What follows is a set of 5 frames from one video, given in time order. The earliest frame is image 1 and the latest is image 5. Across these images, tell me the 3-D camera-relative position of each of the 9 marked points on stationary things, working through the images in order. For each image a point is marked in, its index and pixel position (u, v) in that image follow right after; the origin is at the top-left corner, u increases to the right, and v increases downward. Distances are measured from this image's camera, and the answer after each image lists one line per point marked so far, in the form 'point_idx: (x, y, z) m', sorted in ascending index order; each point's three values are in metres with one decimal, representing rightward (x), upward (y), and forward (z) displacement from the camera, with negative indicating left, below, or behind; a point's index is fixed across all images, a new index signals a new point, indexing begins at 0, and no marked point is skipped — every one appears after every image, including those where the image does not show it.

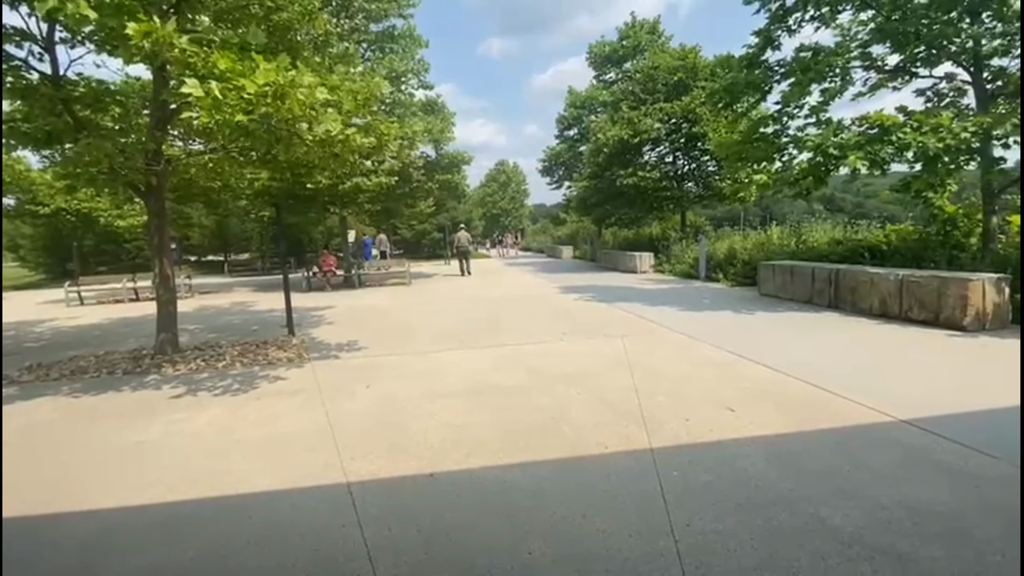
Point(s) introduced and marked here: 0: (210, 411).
0: (-3.4, -1.4, +5.4) m
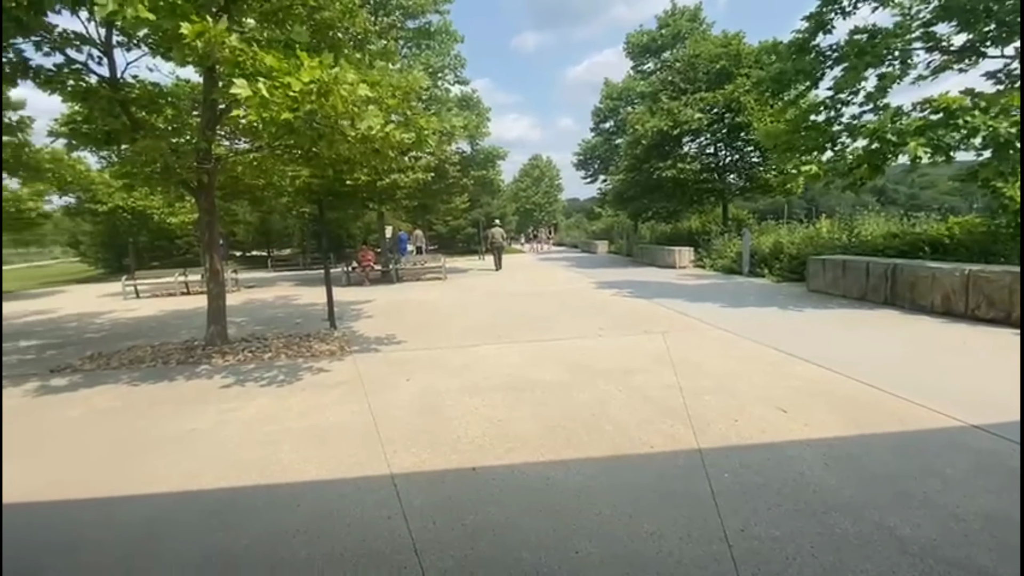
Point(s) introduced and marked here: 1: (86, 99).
0: (-2.9, -1.3, +5.6) m
1: (-6.0, +2.7, +6.8) m
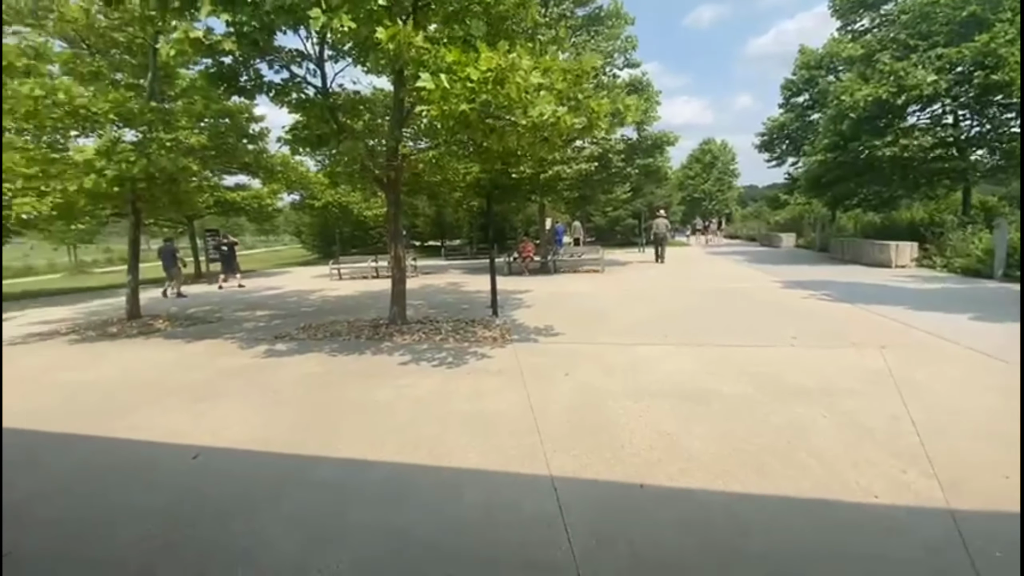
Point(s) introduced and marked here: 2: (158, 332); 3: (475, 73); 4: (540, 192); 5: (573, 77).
0: (-1.0, -1.1, +5.9) m
1: (-3.4, +3.0, +8.0) m
2: (-7.4, -0.9, +10.1) m
3: (-0.4, +2.3, +5.1) m
4: (+0.9, +3.3, +16.6) m
5: (+0.8, +2.7, +6.1) m
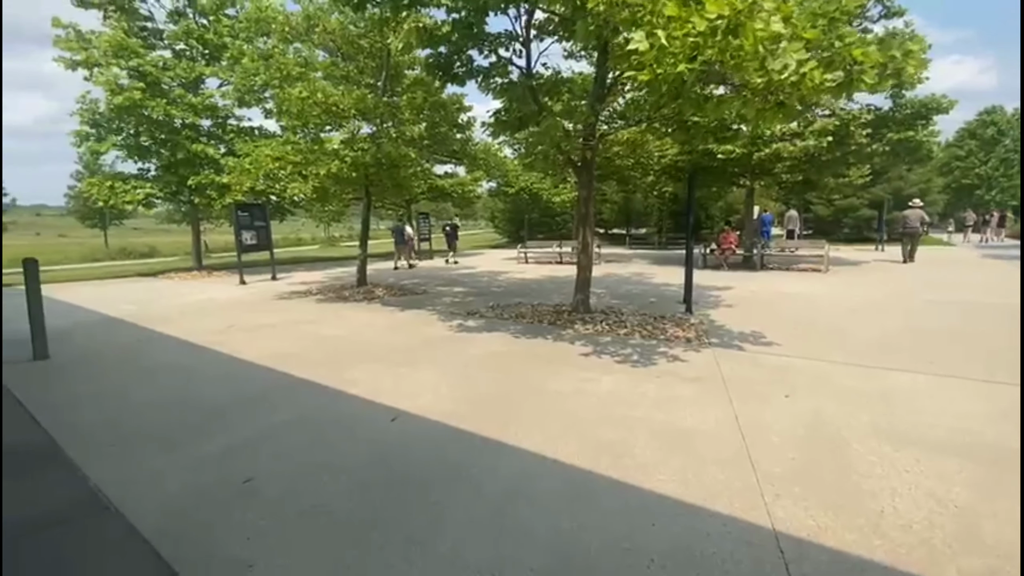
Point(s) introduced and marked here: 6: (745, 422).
0: (+1.1, -1.0, +5.4) m
1: (0.0, +3.3, +8.1) m
2: (-3.3, -0.3, +11.6) m
3: (+1.7, +2.3, +4.3) m
4: (+7.1, +3.4, +14.5) m
5: (+3.1, +2.6, +4.8) m
6: (+2.1, -1.2, +4.3) m
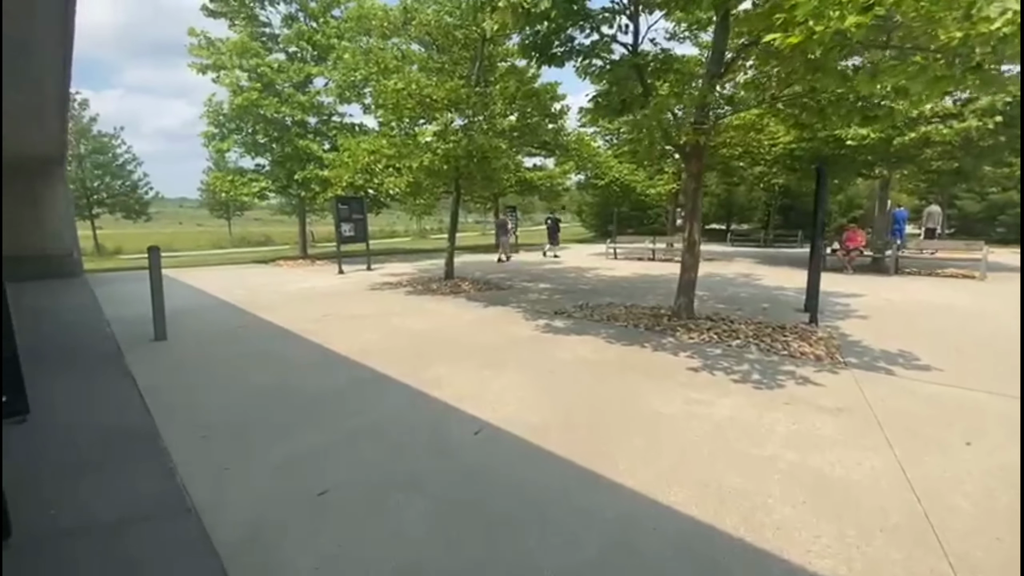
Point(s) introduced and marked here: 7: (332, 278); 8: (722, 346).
0: (+2.1, -1.1, +4.6) m
1: (+1.5, +3.3, +7.4) m
2: (-1.2, -0.1, +11.5) m
3: (+2.5, +2.2, +3.4) m
4: (+9.7, +3.2, +12.5) m
5: (+4.1, +2.5, +3.6) m
6: (+2.8, -1.3, +3.3) m
7: (-5.4, +0.3, +14.5) m
8: (+2.8, -0.8, +6.4) m
